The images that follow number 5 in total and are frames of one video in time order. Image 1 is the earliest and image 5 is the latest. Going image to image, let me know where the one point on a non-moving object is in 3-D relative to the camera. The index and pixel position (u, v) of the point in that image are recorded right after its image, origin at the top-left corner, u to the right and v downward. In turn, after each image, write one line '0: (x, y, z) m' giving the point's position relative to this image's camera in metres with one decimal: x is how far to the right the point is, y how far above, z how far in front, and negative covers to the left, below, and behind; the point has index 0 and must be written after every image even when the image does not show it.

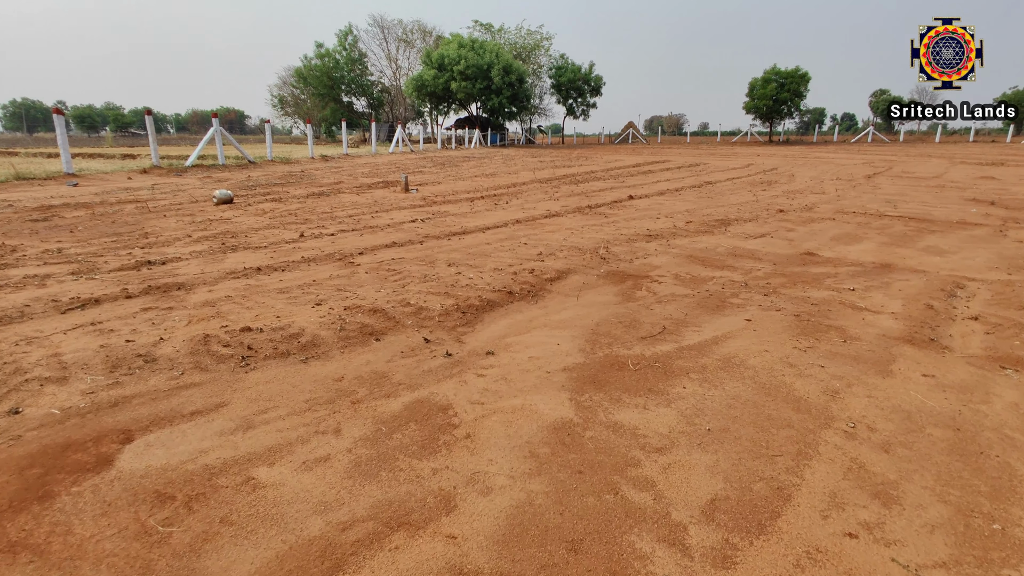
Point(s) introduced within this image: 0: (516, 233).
0: (+0.1, +0.8, +7.5) m
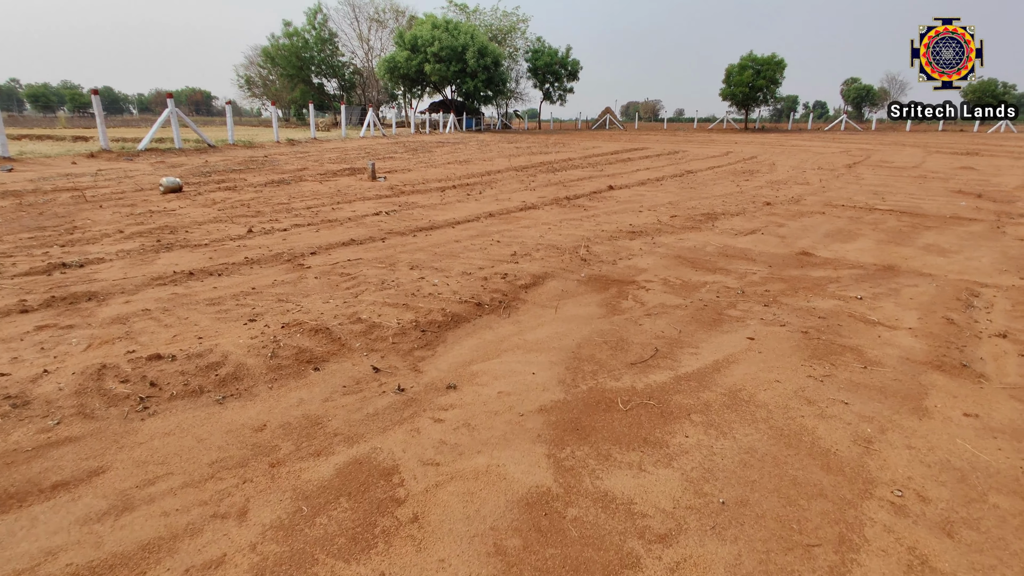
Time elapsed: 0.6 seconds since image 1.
0: (-0.3, +0.7, +6.9) m
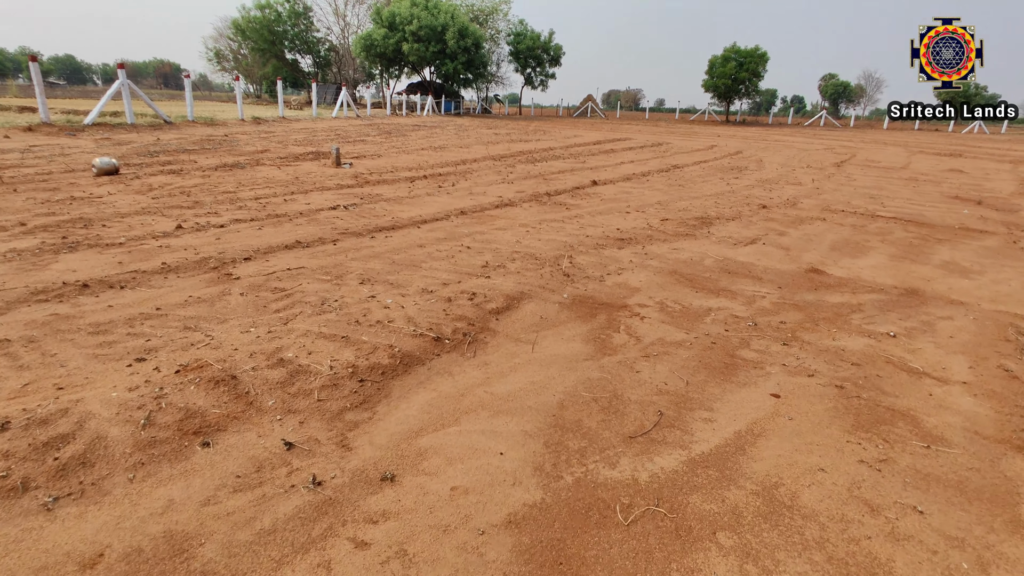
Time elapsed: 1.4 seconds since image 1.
0: (-0.6, +0.6, +6.1) m
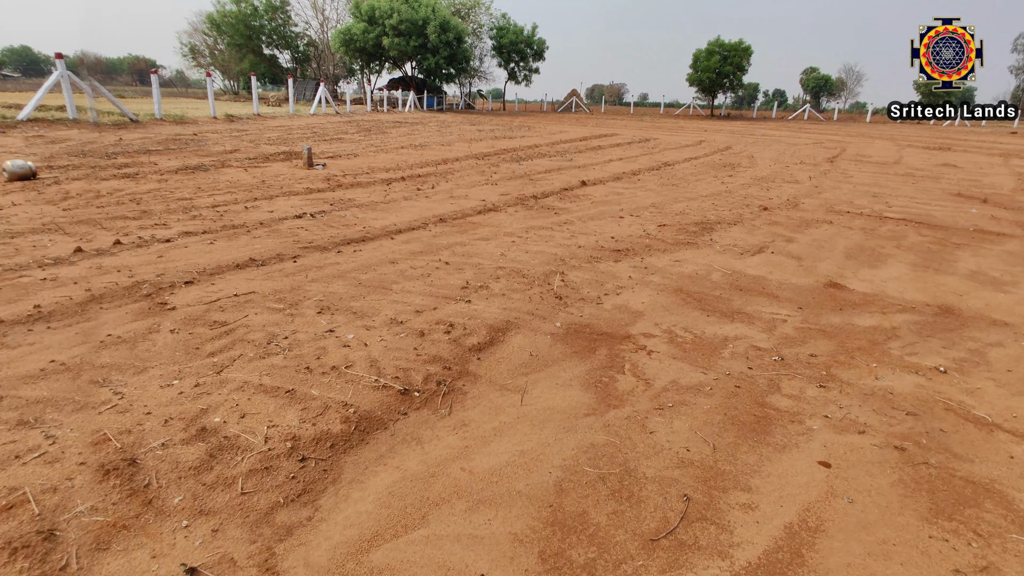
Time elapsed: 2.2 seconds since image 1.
0: (-0.8, +0.5, +5.4) m
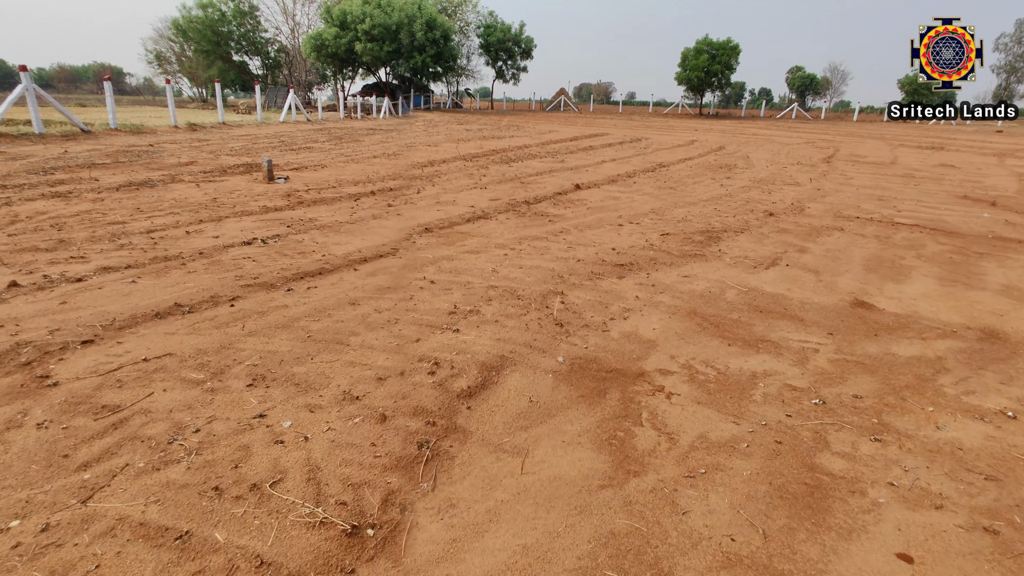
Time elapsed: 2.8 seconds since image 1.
0: (-0.8, +0.3, +4.9) m
